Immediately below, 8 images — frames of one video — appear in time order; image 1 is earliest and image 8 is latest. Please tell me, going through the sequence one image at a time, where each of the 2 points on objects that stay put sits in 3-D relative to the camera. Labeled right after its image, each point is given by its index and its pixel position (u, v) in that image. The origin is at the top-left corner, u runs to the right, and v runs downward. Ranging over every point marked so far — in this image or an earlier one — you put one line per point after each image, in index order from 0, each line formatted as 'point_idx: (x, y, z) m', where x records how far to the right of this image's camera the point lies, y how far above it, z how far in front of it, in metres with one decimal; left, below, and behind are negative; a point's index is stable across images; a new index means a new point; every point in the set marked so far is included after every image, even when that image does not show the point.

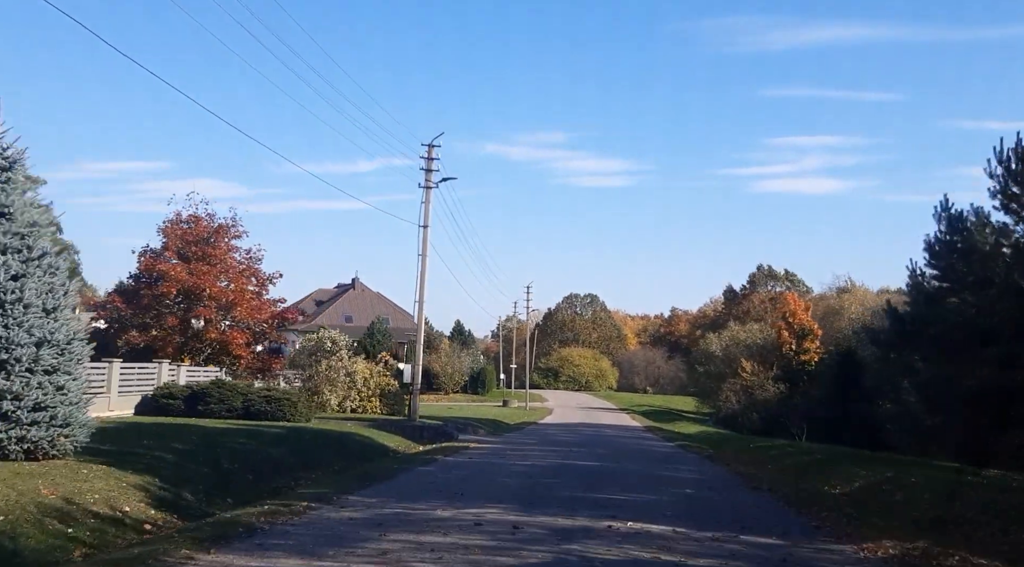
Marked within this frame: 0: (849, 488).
0: (+5.6, -3.4, +17.9) m
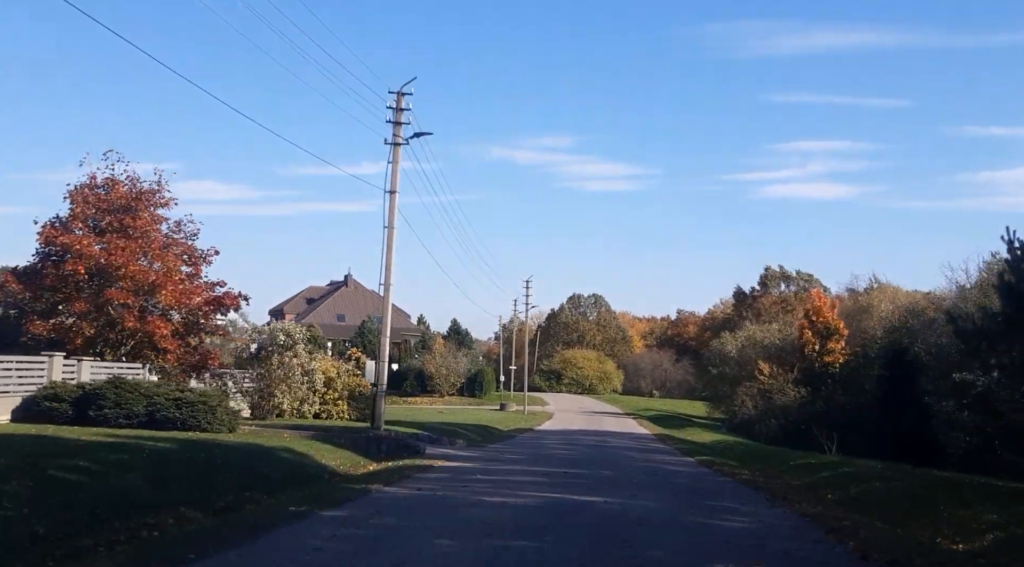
0: (+5.1, -2.9, +11.9) m
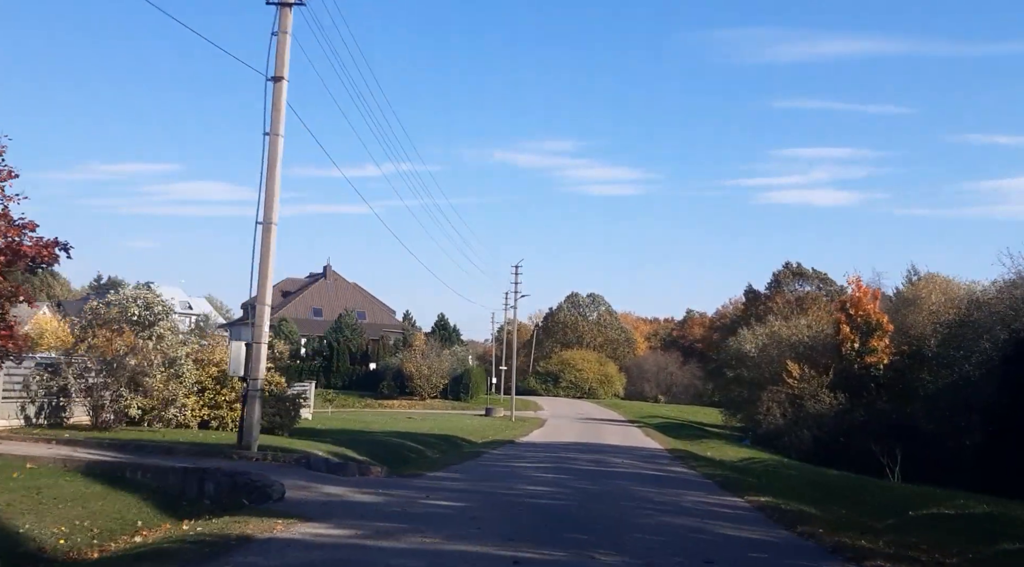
0: (+4.3, -1.9, +2.1) m
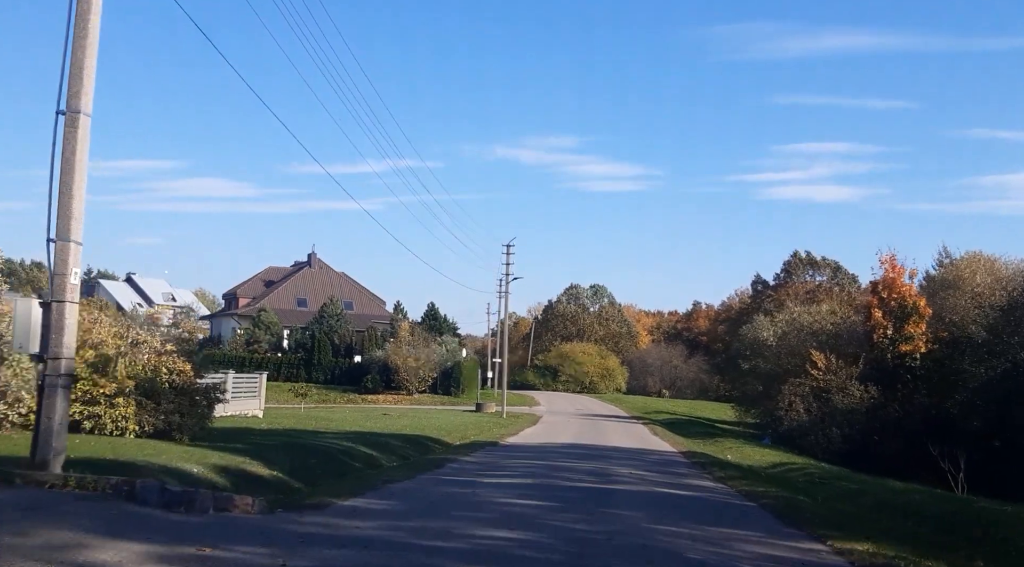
0: (+3.7, -1.2, -4.2) m
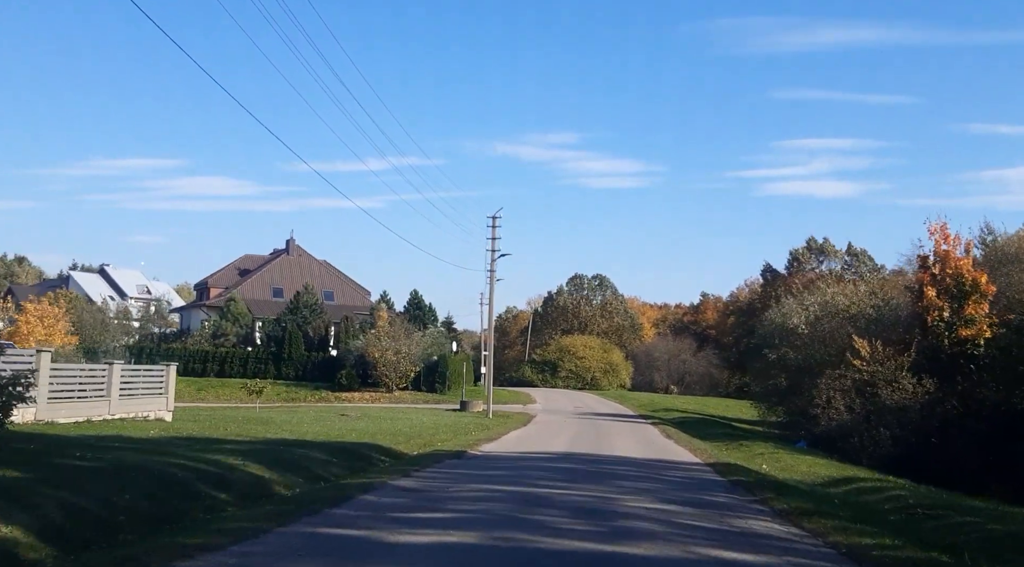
0: (+3.1, -0.3, -11.6) m
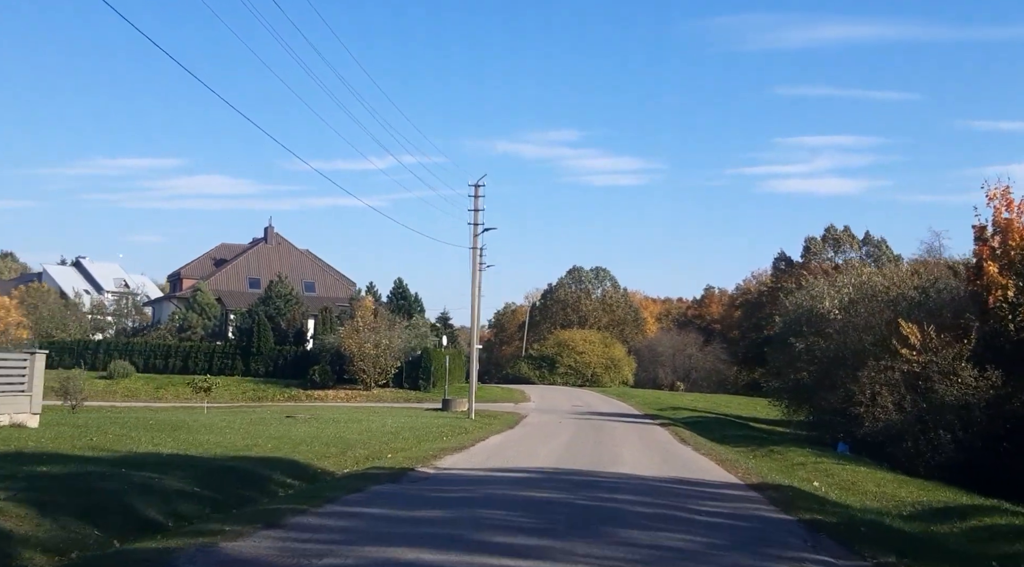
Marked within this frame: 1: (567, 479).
0: (+2.5, +0.4, -18.2) m
1: (+0.8, -2.9, +16.2) m
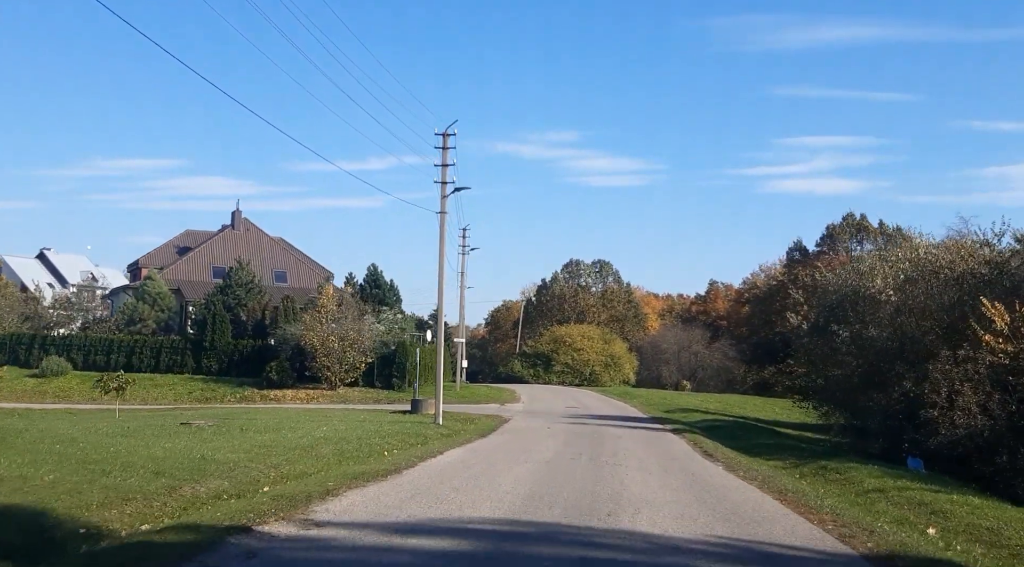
0: (+1.8, +1.2, -25.9) m
1: (+0.2, -2.1, +8.5) m
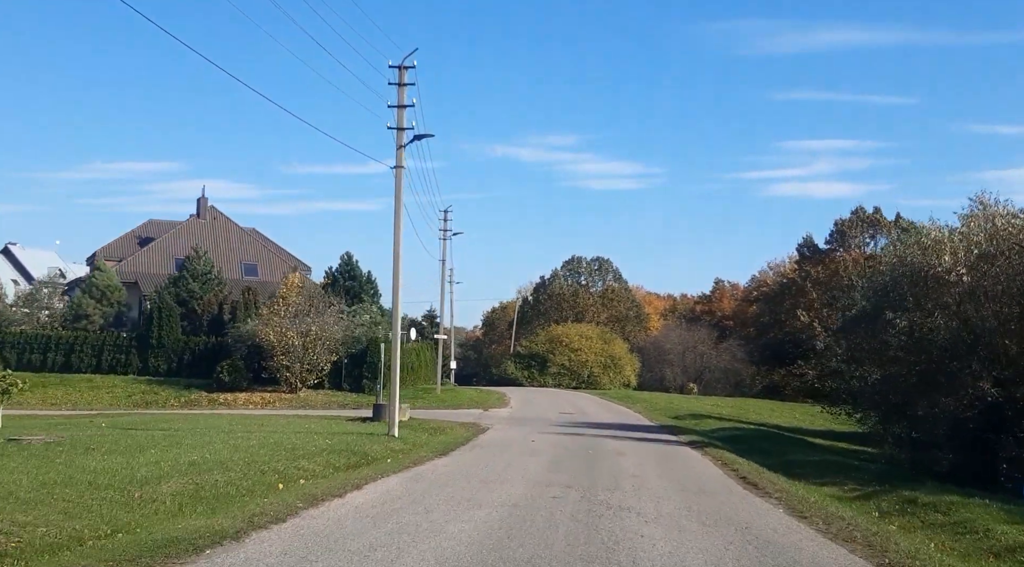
0: (+1.3, +2.0, -32.7) m
1: (-0.4, -1.4, +1.7) m
